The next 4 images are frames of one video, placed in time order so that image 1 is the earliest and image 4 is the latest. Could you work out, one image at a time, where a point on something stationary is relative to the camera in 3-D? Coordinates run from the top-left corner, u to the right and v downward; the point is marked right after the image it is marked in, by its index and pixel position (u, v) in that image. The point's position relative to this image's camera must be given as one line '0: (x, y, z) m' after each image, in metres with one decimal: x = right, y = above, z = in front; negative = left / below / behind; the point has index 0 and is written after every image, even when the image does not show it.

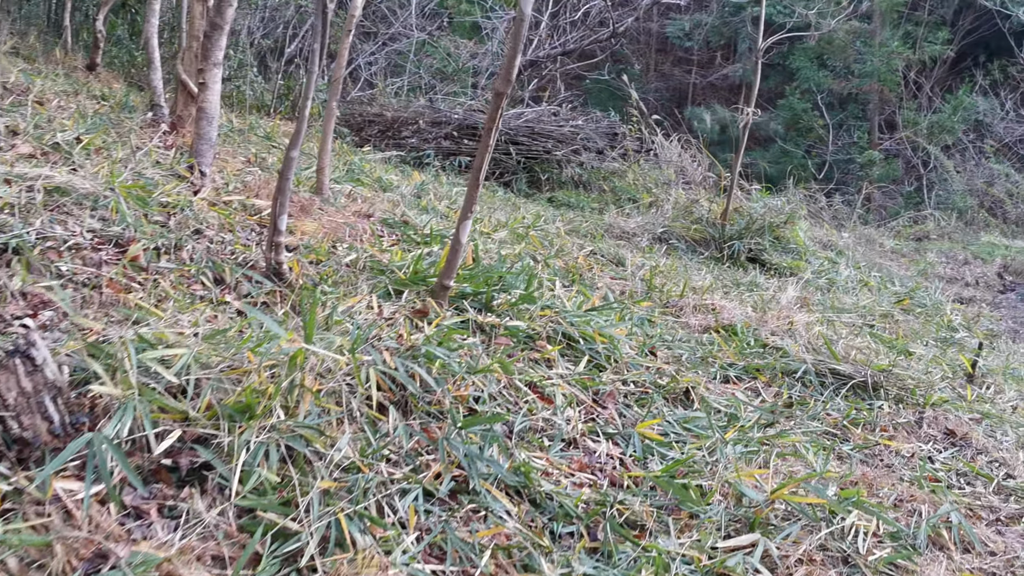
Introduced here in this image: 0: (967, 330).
0: (+1.7, -0.2, +3.7) m
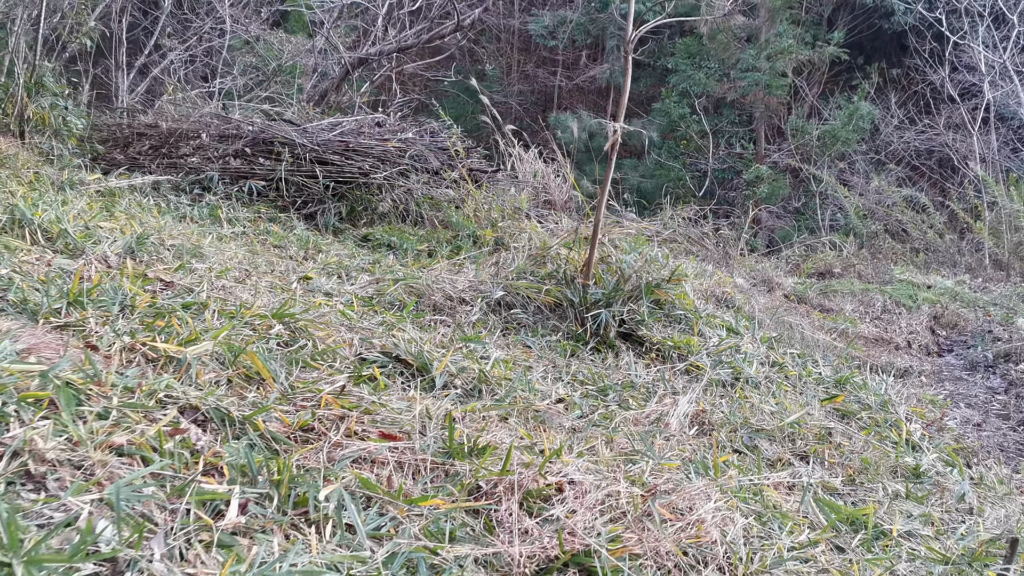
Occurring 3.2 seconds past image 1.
0: (+1.1, -0.4, +2.6) m
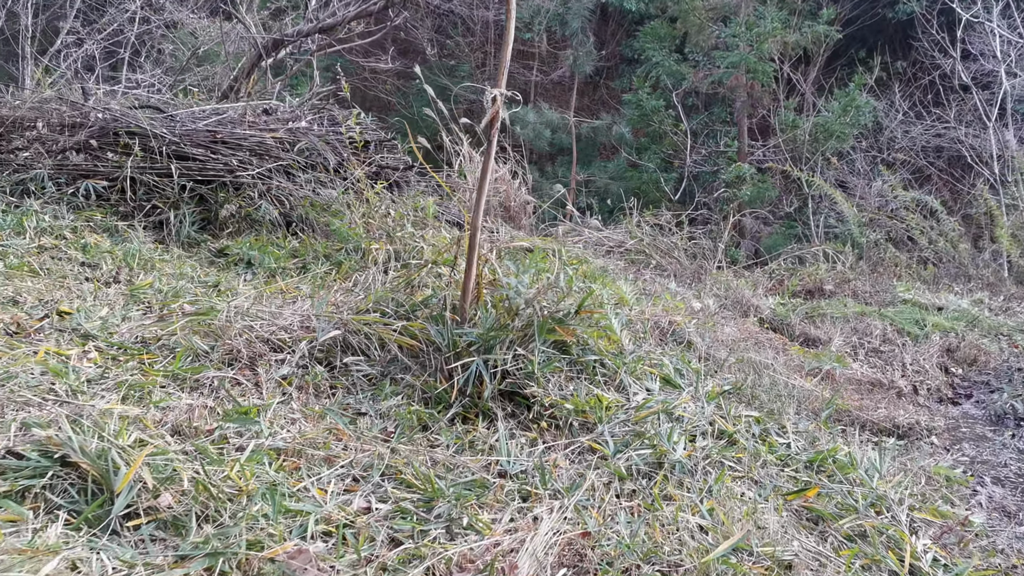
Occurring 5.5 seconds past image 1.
0: (+0.7, -0.5, +1.6) m
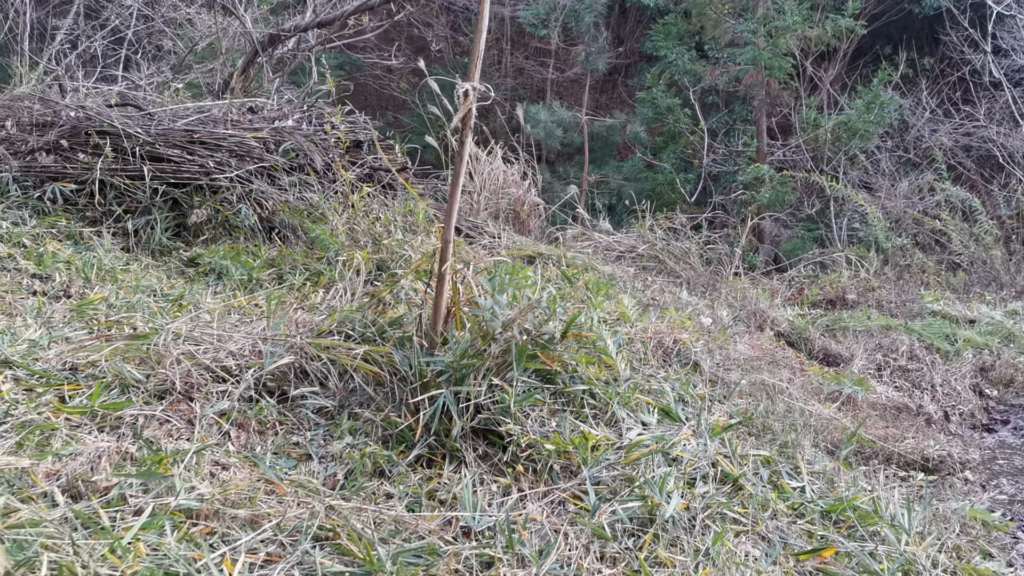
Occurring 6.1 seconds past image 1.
0: (+0.7, -0.5, +1.4) m
